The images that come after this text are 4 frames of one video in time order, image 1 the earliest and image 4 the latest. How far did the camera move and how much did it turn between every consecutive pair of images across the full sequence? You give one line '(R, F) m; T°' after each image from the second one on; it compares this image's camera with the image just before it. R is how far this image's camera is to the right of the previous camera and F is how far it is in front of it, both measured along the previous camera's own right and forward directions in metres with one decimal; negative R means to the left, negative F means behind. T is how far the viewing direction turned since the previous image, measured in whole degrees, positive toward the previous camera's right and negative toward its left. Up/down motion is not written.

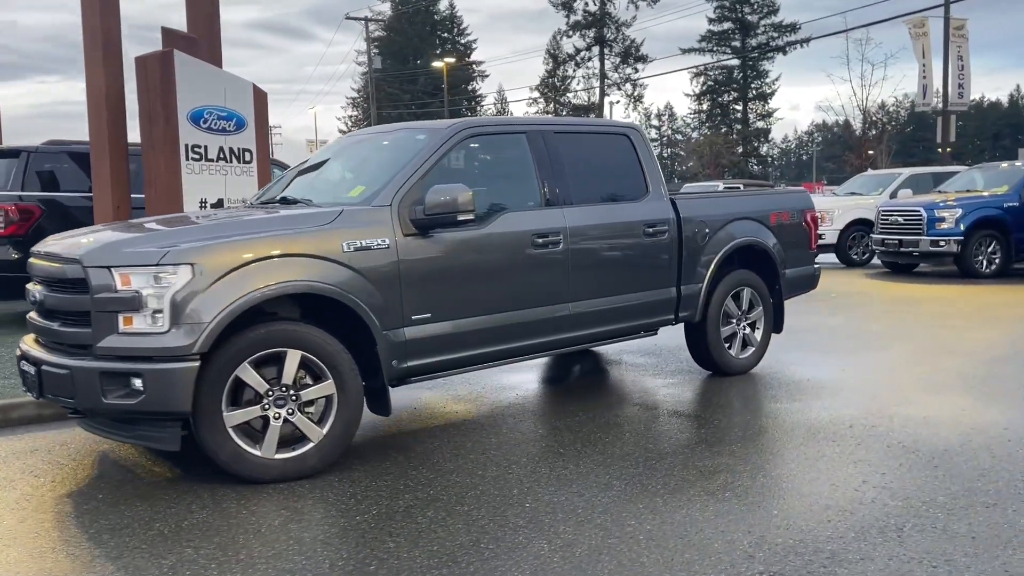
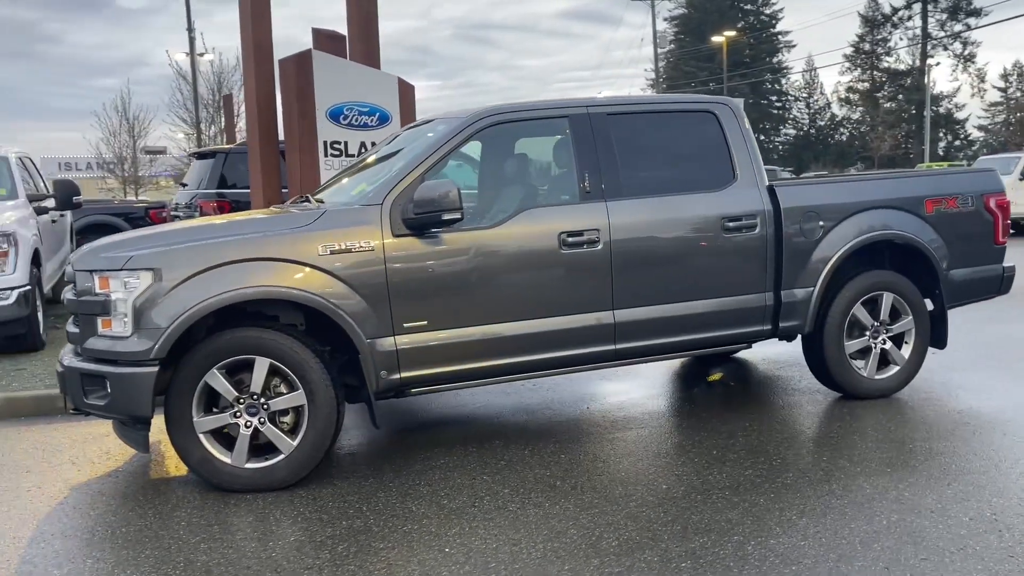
(+1.5, +0.8) m; -20°
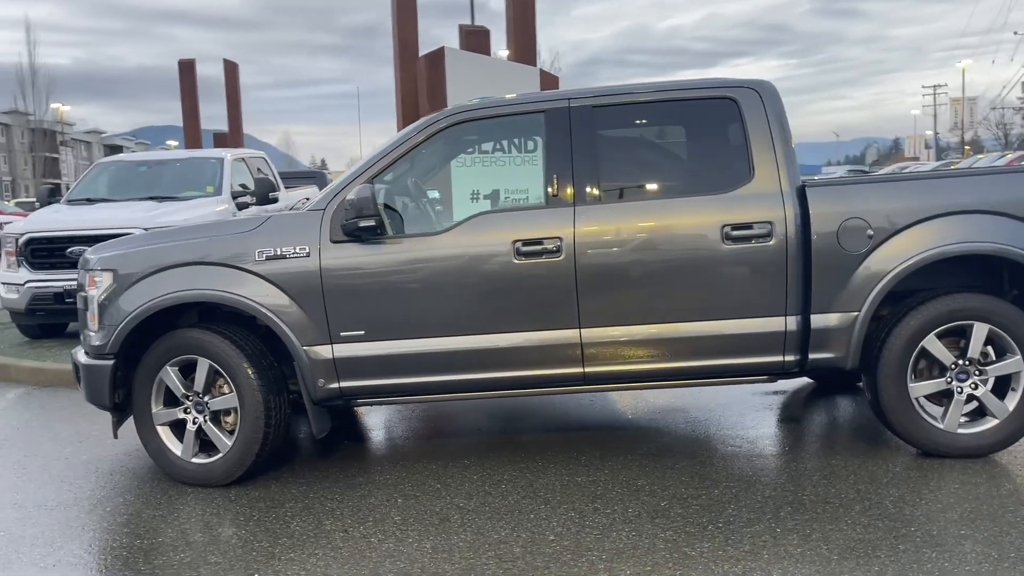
(+1.9, +0.8) m; -22°
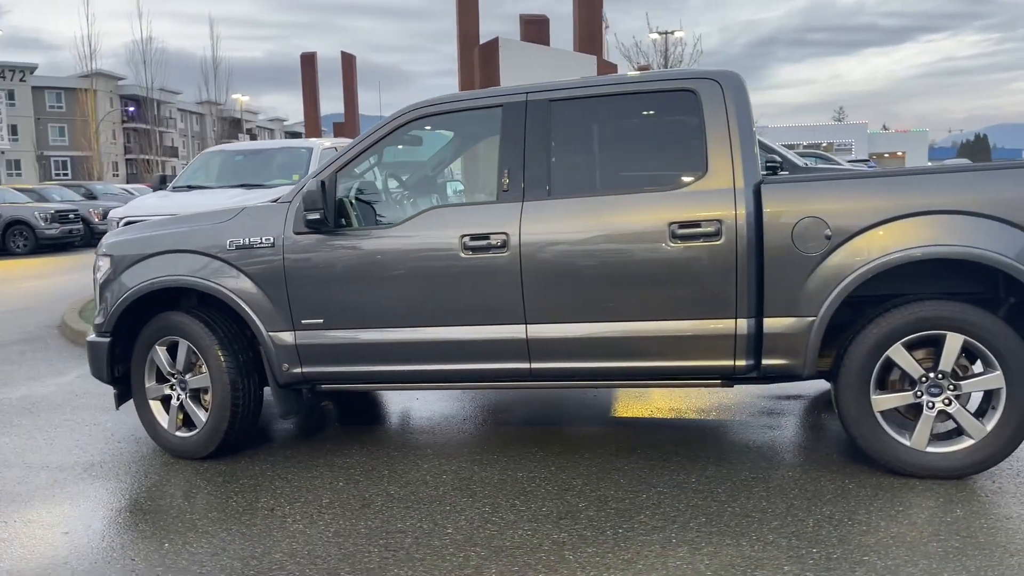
(+1.1, +0.1) m; -10°
